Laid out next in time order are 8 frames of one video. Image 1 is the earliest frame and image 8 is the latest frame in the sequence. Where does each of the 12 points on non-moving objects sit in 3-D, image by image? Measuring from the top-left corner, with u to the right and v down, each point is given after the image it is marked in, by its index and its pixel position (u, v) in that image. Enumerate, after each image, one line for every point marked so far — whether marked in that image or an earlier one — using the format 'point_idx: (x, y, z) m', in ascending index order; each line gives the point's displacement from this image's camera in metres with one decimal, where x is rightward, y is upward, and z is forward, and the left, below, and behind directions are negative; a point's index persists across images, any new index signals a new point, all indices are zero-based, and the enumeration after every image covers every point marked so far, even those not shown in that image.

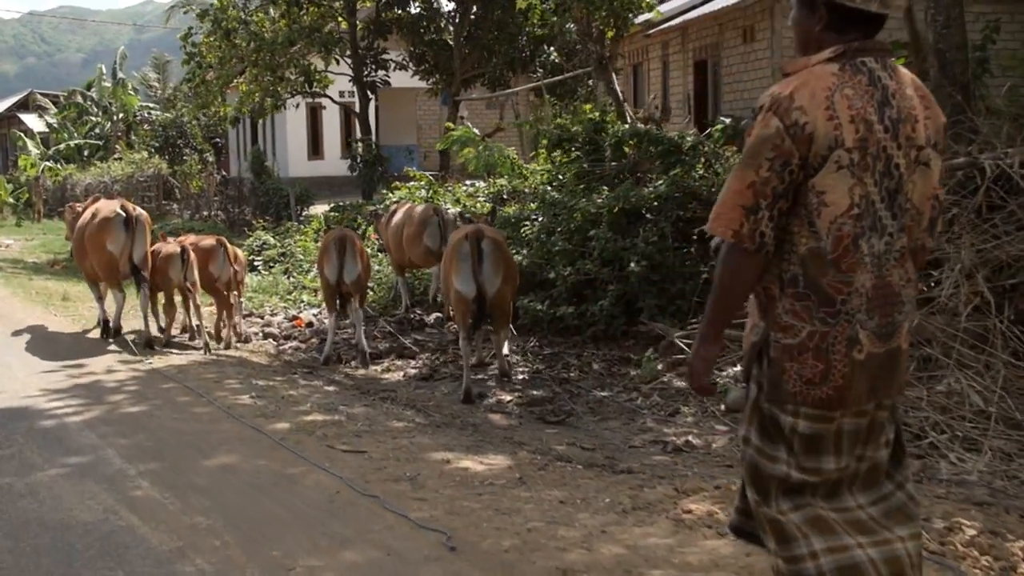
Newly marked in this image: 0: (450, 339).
0: (-0.5, -0.4, +9.9) m
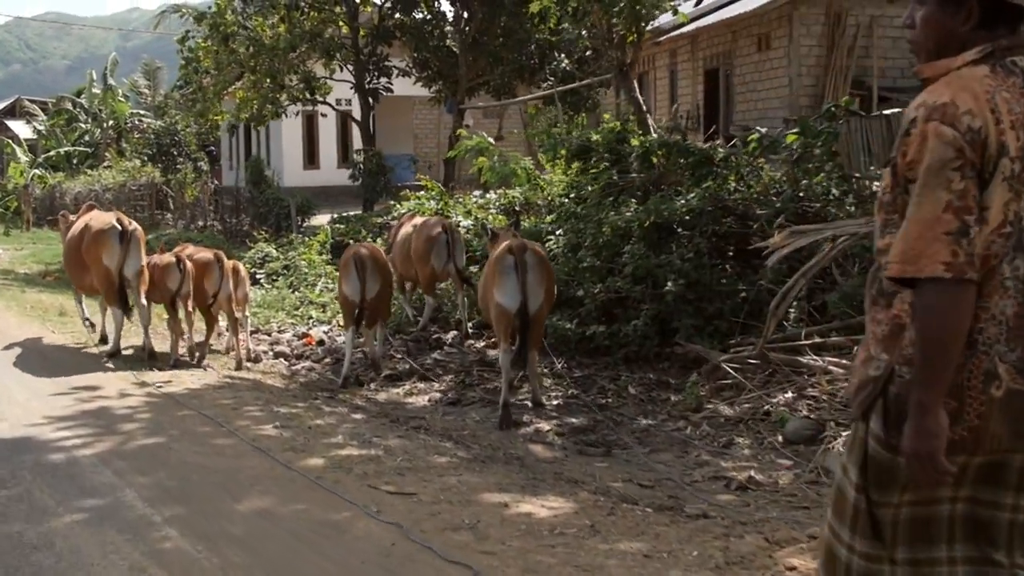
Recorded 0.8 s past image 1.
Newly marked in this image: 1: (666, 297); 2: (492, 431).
0: (-0.3, -0.5, +9.3) m
1: (+1.1, -0.1, +9.1) m
2: (-0.1, -0.8, +6.9) m
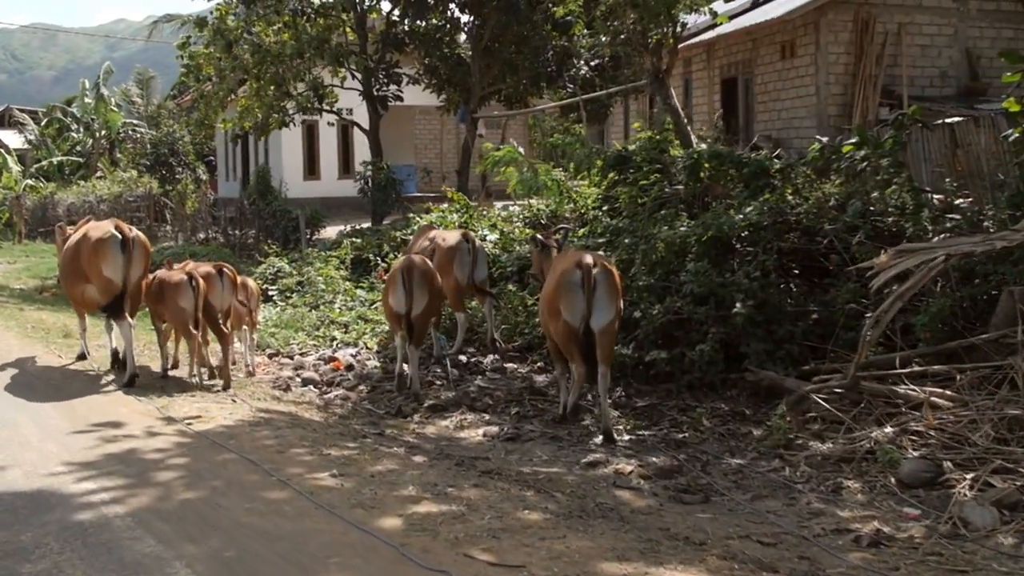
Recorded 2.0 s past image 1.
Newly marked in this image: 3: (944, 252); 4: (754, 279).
0: (+0.1, -0.7, +8.5) m
1: (+1.5, -0.2, +8.3) m
2: (+0.3, -0.9, +6.1) m
3: (+2.2, +0.2, +6.3) m
4: (+1.7, +0.1, +8.6) m
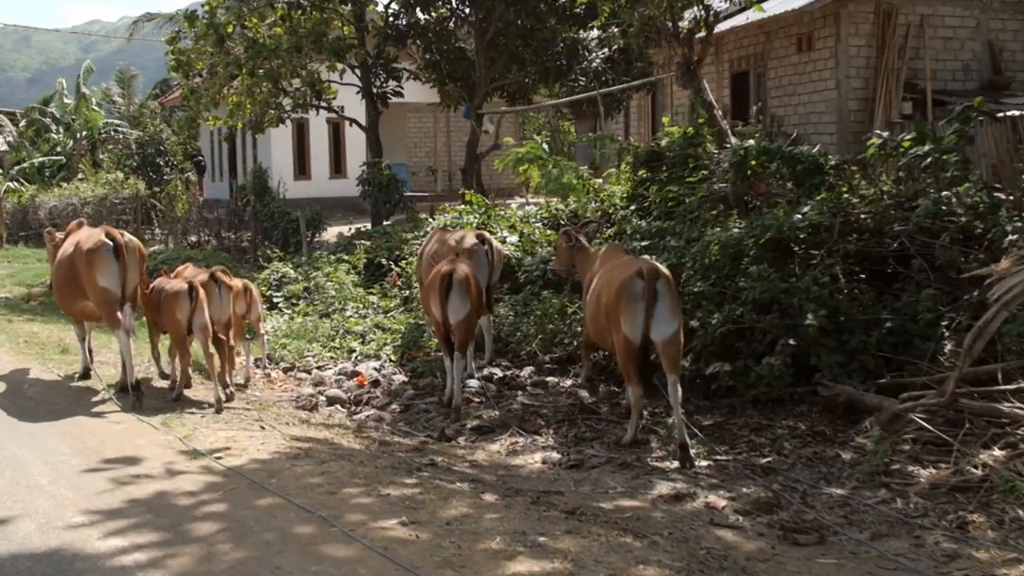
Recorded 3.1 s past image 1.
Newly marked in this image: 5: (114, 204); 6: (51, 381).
0: (+0.3, -0.7, +7.8) m
1: (+1.8, -0.2, +7.6) m
2: (+0.6, -1.0, +5.4) m
3: (+2.5, +0.2, +5.6) m
4: (+2.0, 0.0, +7.8) m
5: (-6.3, +1.3, +19.7) m
6: (-3.1, -0.7, +8.4) m
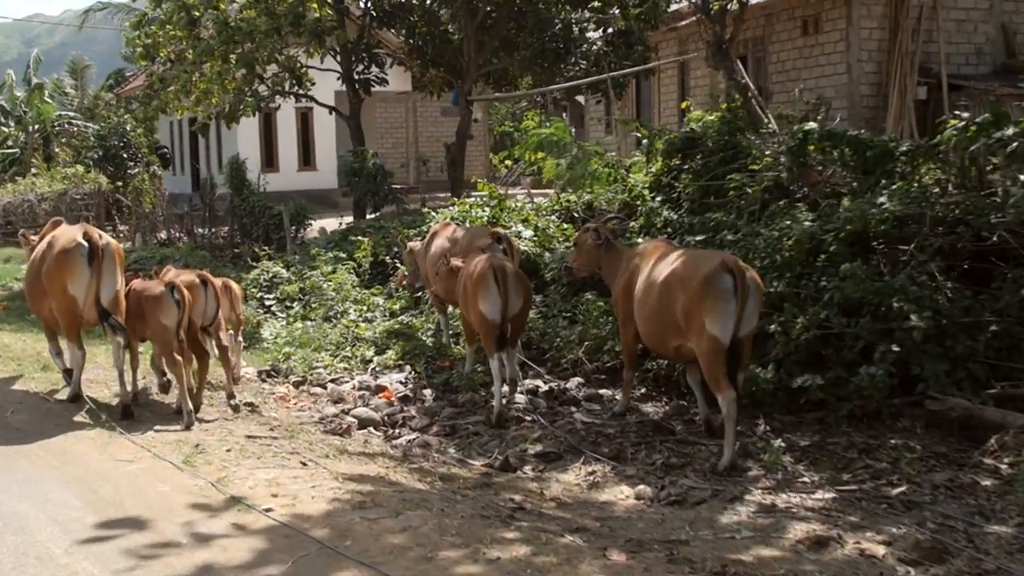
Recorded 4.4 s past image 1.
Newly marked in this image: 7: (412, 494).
0: (+0.7, -0.7, +6.8) m
1: (+2.1, -0.2, +6.7) m
2: (+1.0, -1.0, +4.4) m
3: (+2.9, +0.2, +4.7) m
4: (+2.3, 0.0, +6.9) m
5: (-6.5, +1.3, +18.4) m
6: (-2.8, -0.7, +7.2) m
7: (-0.4, -0.8, +4.7) m
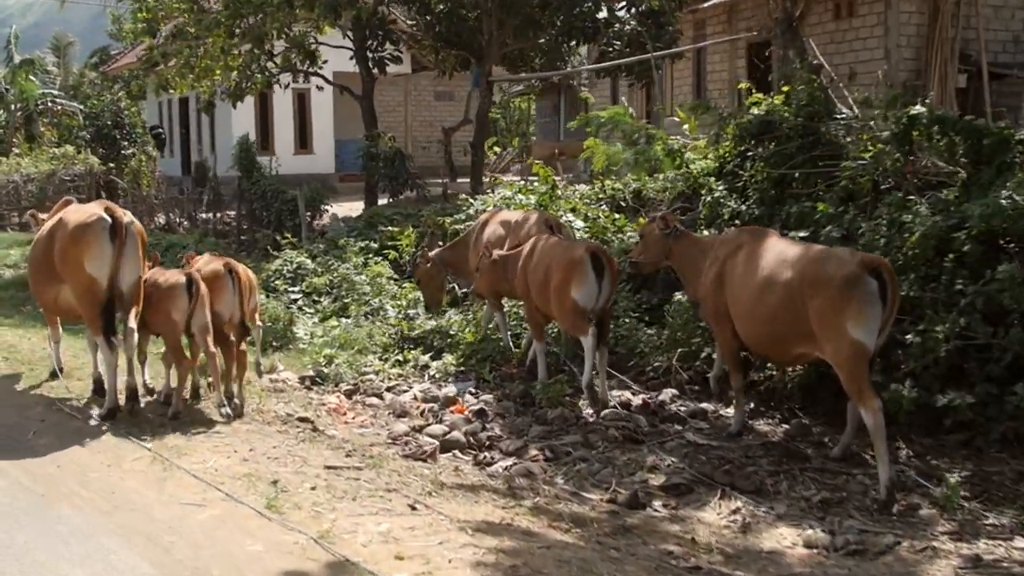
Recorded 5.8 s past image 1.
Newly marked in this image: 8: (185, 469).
0: (+1.2, -0.7, +5.9) m
1: (+2.6, -0.3, +5.8) m
2: (+1.6, -1.0, +3.5) m
3: (+3.5, +0.1, +3.8) m
4: (+2.8, 0.0, +6.0) m
5: (-6.3, +1.5, +17.3) m
6: (-2.3, -0.7, +6.3) m
7: (+0.2, -0.8, +3.8) m
8: (-1.3, -0.7, +4.8) m
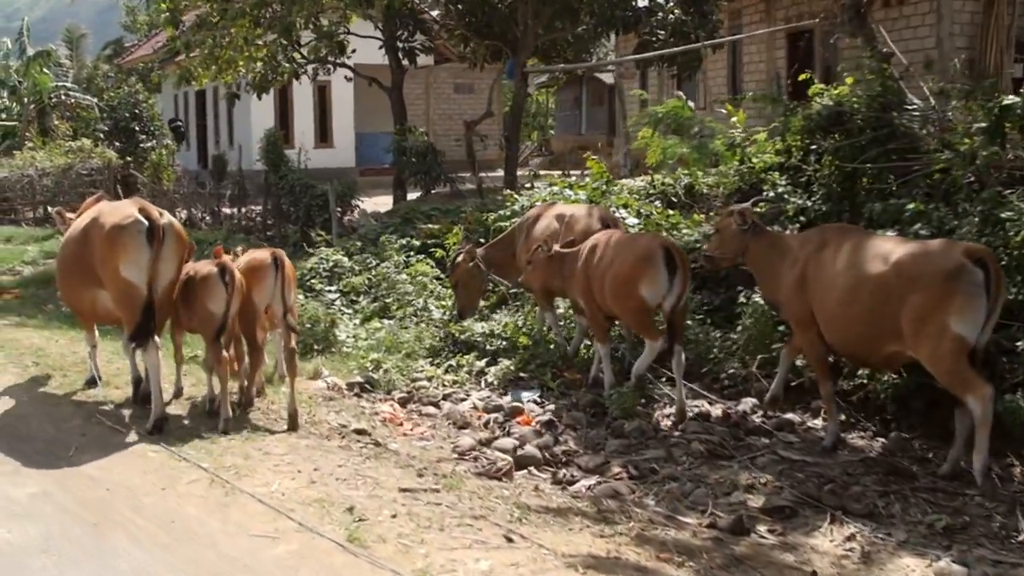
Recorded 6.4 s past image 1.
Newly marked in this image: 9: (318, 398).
0: (+1.5, -0.8, +5.4) m
1: (+2.9, -0.3, +5.3) m
2: (+1.9, -1.0, +3.1) m
3: (+3.8, +0.1, +3.4) m
4: (+3.1, 0.0, +5.6) m
5: (-5.9, +1.5, +16.9) m
6: (-2.0, -0.7, +5.8) m
7: (+0.5, -0.8, +3.3) m
8: (-0.9, -0.7, +4.4) m
9: (-1.1, -0.6, +6.7) m
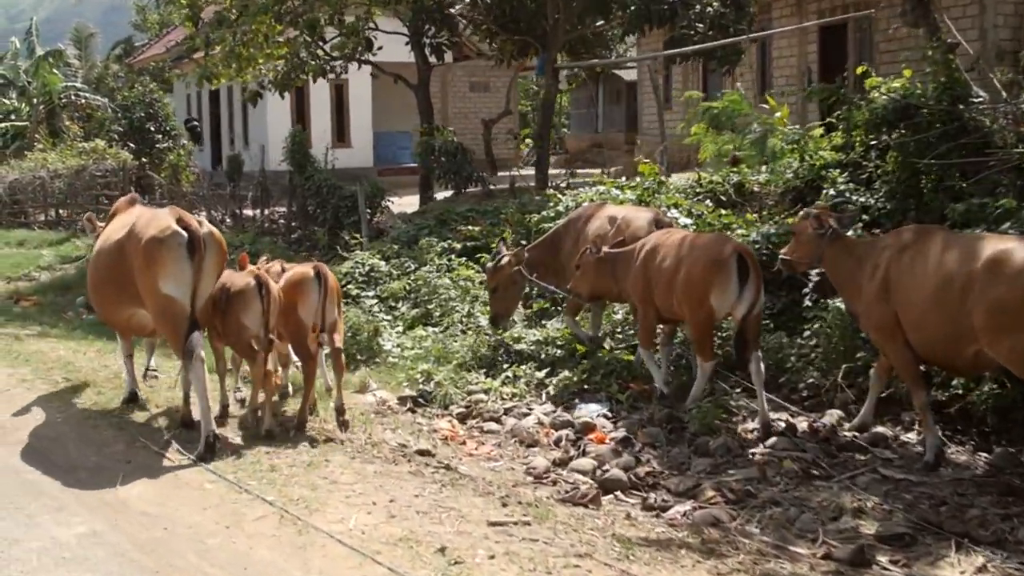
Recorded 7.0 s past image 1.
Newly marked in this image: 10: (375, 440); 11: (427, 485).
0: (+1.8, -0.8, +5.0) m
1: (+3.3, -0.3, +4.9) m
2: (+2.2, -1.1, +2.7) m
3: (+4.1, +0.1, +3.0) m
4: (+3.4, 0.0, +5.2) m
5: (-5.5, +1.5, +16.5) m
6: (-1.6, -0.7, +5.4) m
7: (+0.8, -0.9, +2.9) m
8: (-0.6, -0.8, +4.0) m
9: (-0.7, -0.6, +6.3) m
10: (-0.6, -0.7, +5.8) m
11: (-0.3, -0.7, +4.7) m
